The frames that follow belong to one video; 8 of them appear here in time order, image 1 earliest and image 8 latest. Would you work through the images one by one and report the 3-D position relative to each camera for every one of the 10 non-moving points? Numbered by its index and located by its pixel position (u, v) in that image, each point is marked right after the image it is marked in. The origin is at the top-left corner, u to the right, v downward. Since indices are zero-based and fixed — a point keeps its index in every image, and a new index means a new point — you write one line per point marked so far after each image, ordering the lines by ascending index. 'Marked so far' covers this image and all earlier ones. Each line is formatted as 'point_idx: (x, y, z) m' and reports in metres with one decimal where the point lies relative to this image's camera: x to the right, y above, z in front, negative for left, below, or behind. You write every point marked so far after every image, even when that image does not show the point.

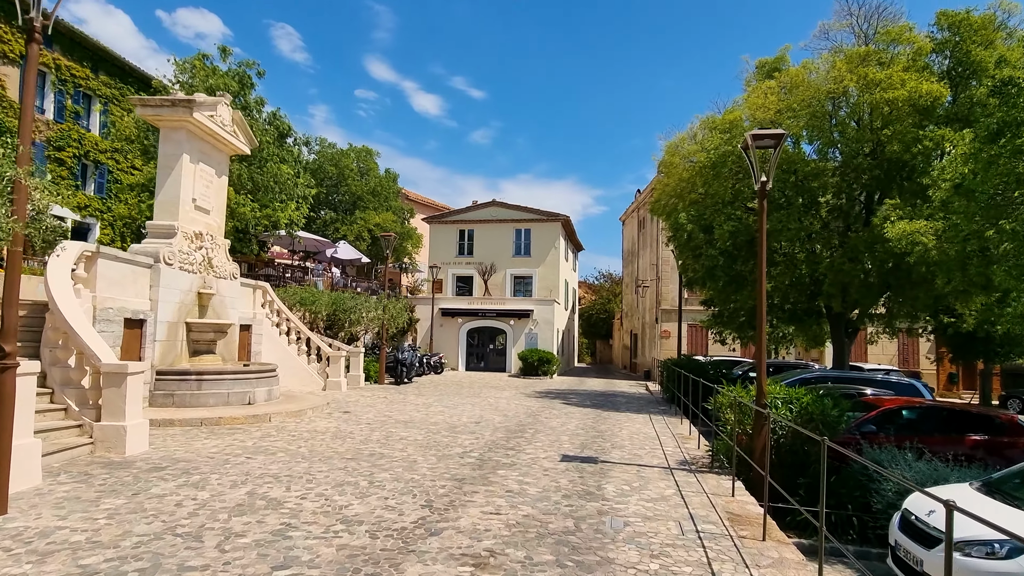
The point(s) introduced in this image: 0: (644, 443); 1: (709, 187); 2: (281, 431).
0: (+2.1, -2.5, +9.9) m
1: (+5.1, +2.5, +15.5) m
2: (-3.7, -2.3, +9.7) m
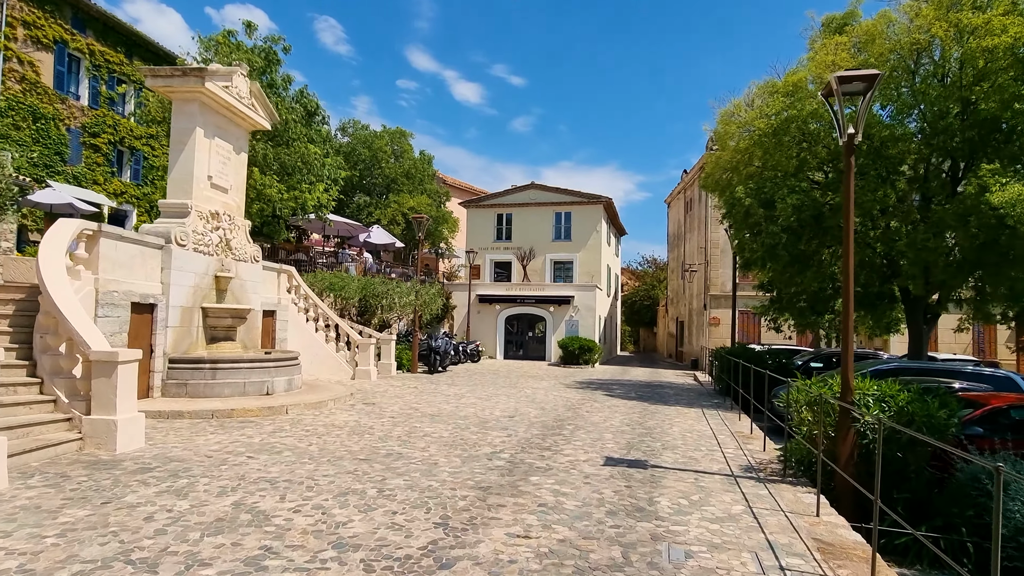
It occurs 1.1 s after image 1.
0: (+2.7, -2.2, +8.7) m
1: (+5.9, +3.0, +13.9) m
2: (-3.1, -2.0, +8.8) m
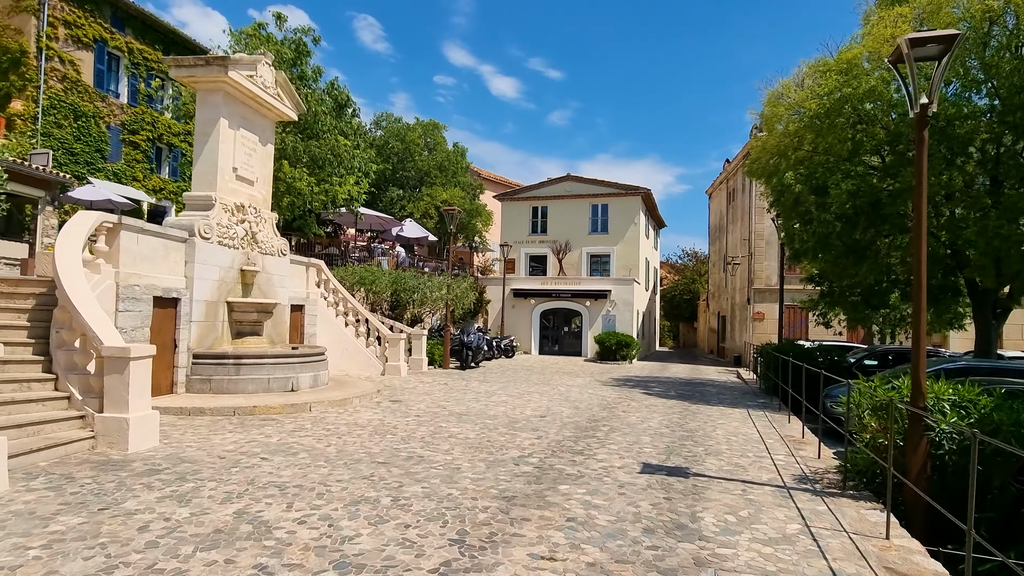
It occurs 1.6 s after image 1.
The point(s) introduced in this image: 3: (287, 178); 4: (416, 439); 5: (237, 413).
0: (+3.1, -2.1, +8.0) m
1: (+6.6, +3.1, +13.0) m
2: (-2.7, -1.9, +8.5) m
3: (-5.7, +2.8, +15.7) m
4: (-1.2, -2.0, +7.8) m
5: (-4.0, -1.8, +9.0) m
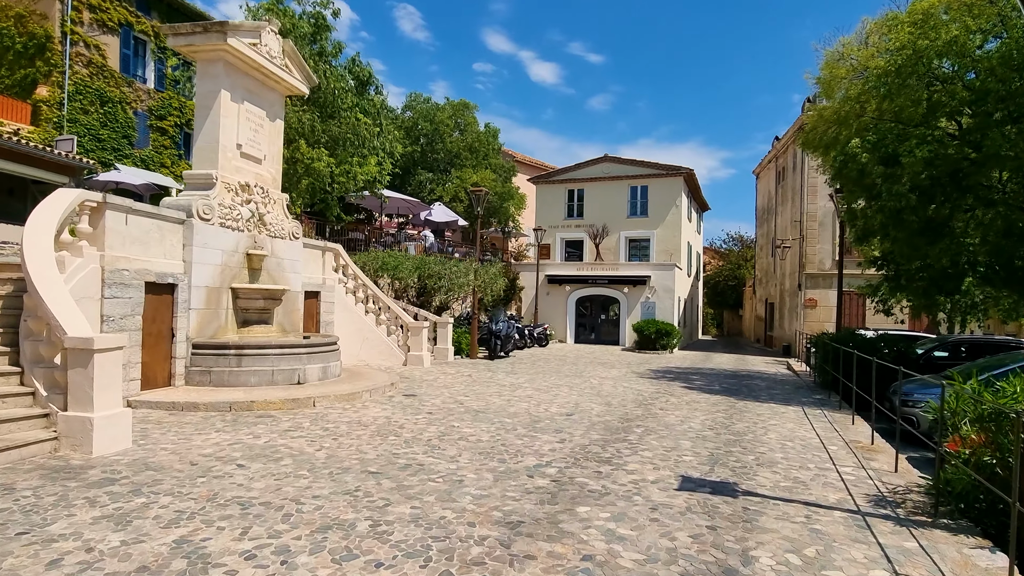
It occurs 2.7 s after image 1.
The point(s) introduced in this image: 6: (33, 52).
0: (+3.3, -1.9, +6.8) m
1: (+7.1, +3.4, +11.4) m
2: (-2.5, -1.7, +7.7) m
3: (-5.0, +3.2, +15.0) m
4: (-1.0, -1.8, +6.9) m
5: (-3.8, -1.6, +8.2) m
6: (-14.8, +7.3, +18.9) m
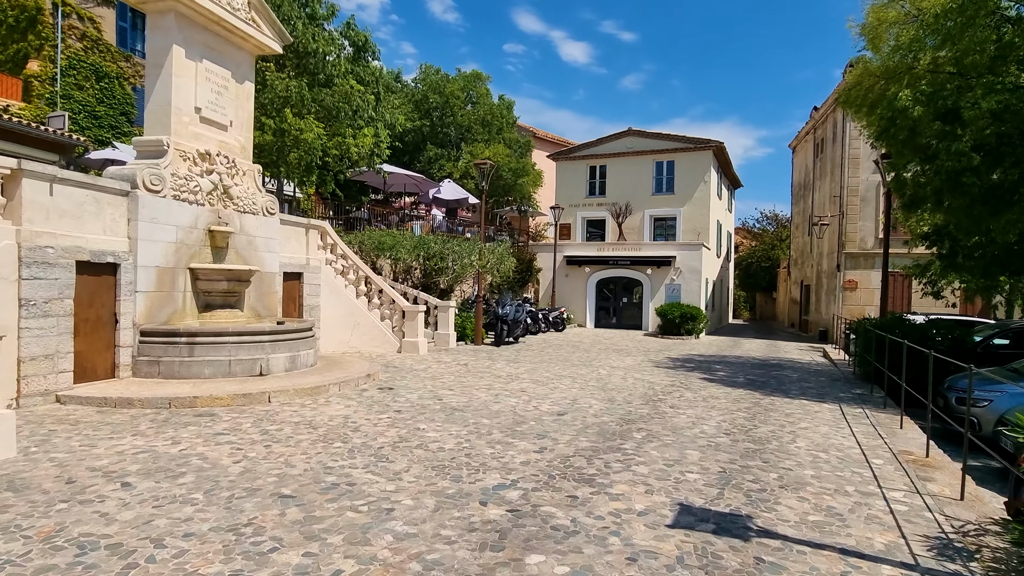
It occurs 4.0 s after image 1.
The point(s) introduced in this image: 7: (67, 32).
0: (+2.9, -1.7, +5.4) m
1: (+7.0, +3.8, +9.7) m
2: (-2.8, -1.5, +6.6) m
3: (-5.0, +3.6, +13.9) m
4: (-1.4, -1.5, +5.8) m
5: (-4.0, -1.4, +7.2) m
6: (-14.5, +7.8, +18.2) m
7: (-13.9, +8.0, +19.1) m
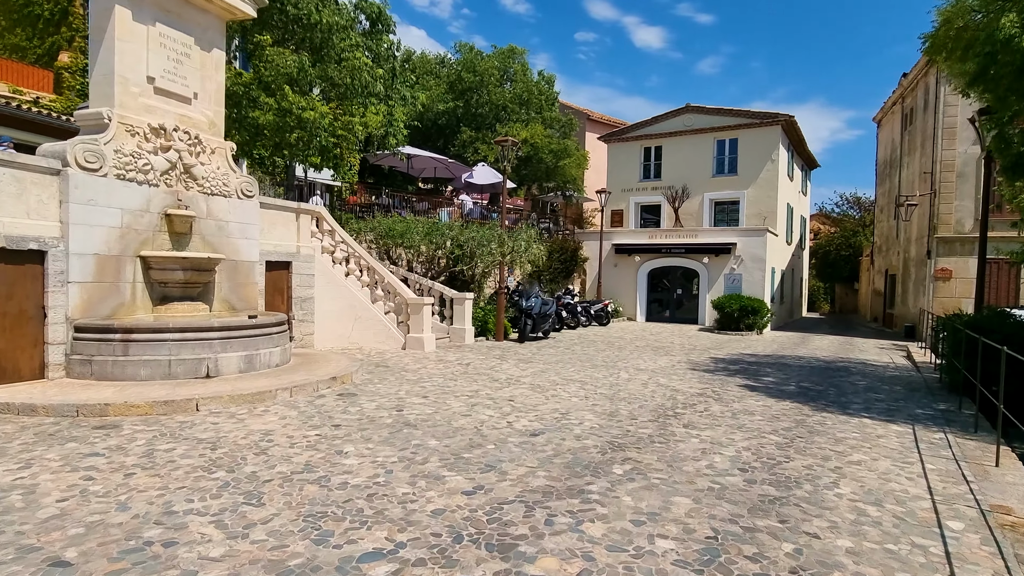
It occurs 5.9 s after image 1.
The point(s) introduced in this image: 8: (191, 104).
0: (+2.3, -1.6, +3.6) m
1: (+6.8, +3.9, +7.4) m
2: (-3.2, -1.4, +5.4) m
3: (-4.6, +3.8, +12.9) m
4: (-1.9, -1.5, +4.5) m
5: (-4.4, -1.3, +6.2) m
6: (-13.6, +8.1, +18.2) m
7: (-12.8, +8.2, +19.0) m
8: (-4.7, +2.7, +9.0) m
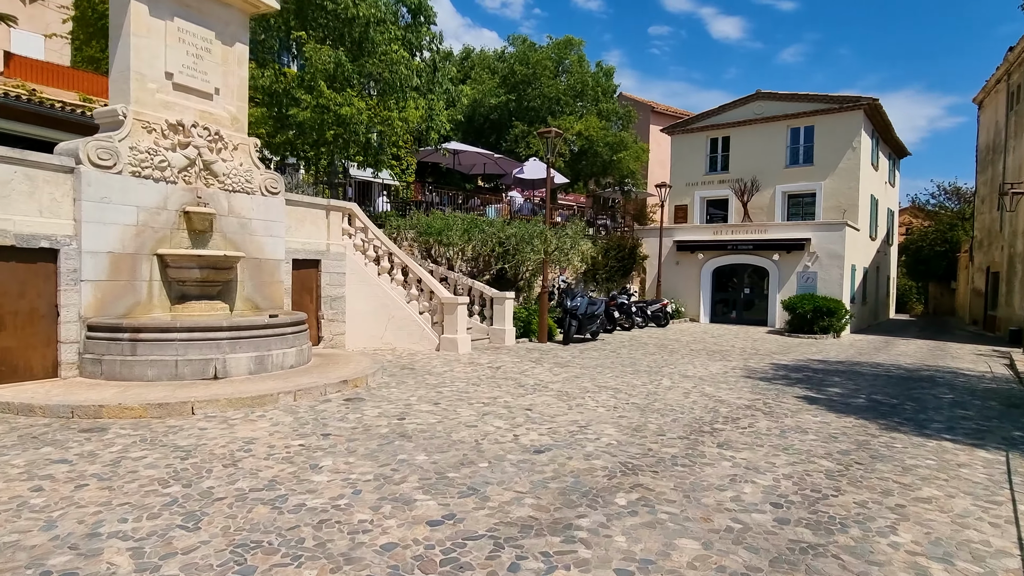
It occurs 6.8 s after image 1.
0: (+2.0, -1.6, +2.7) m
1: (+6.9, +4.0, +5.9) m
2: (-3.3, -1.4, +5.1) m
3: (-3.8, +3.8, +12.7) m
4: (-2.1, -1.4, +4.0) m
5: (-4.4, -1.3, +6.1) m
6: (-12.1, +8.1, +19.1) m
7: (-11.2, +8.3, +19.8) m
8: (-4.3, +2.7, +8.9) m
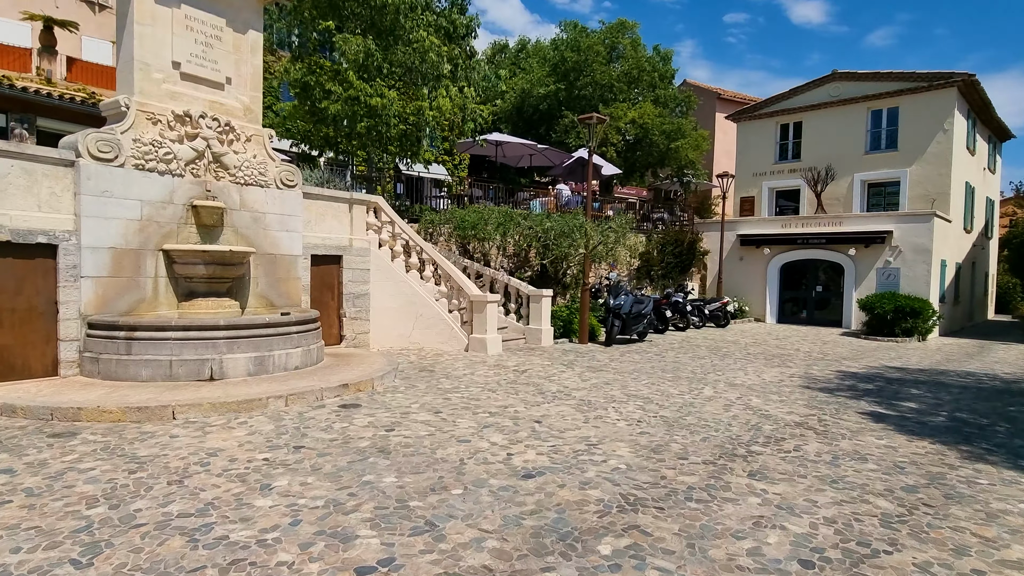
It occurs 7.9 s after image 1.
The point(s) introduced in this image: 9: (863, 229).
0: (+1.6, -1.6, +1.7) m
1: (+6.8, +4.0, +4.3) m
2: (-3.4, -1.3, +4.8) m
3: (-3.0, +3.9, +12.3) m
4: (-2.4, -1.4, +3.5) m
5: (-4.4, -1.2, +5.8) m
6: (-10.6, +8.2, +19.5) m
7: (-9.7, +8.4, +20.1) m
8: (-4.0, +2.8, +8.6) m
9: (+11.0, +1.8, +19.2) m
